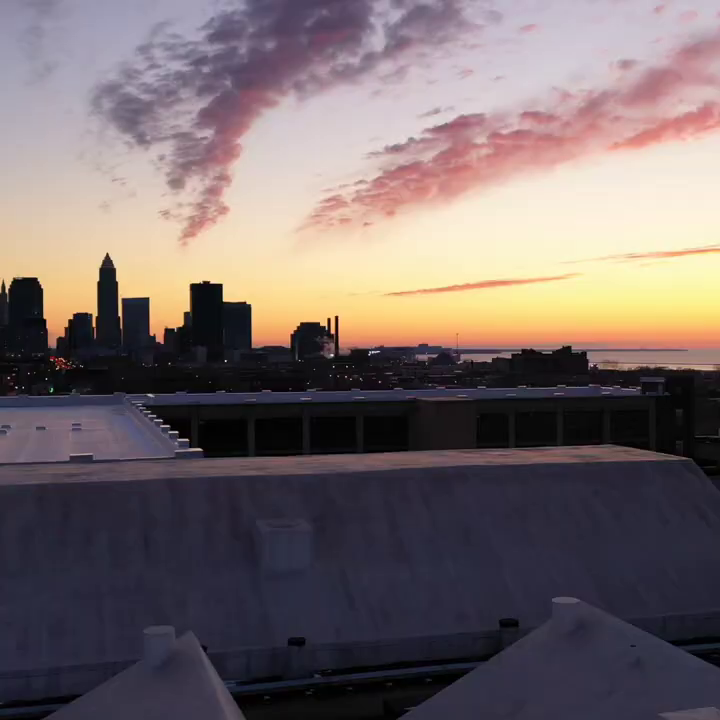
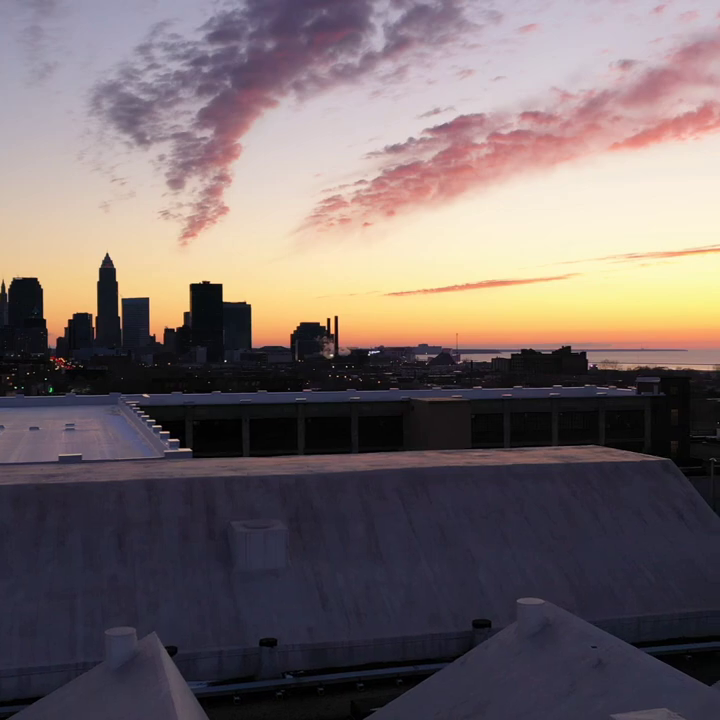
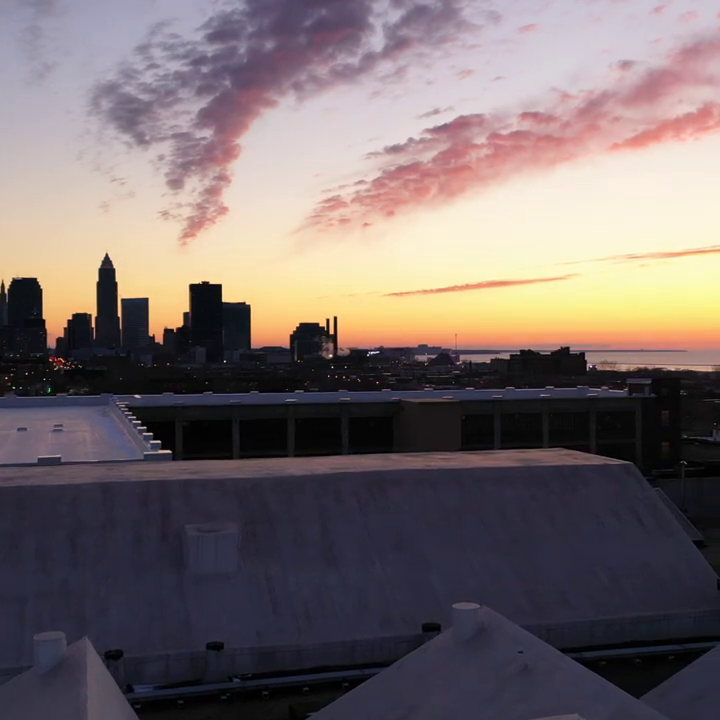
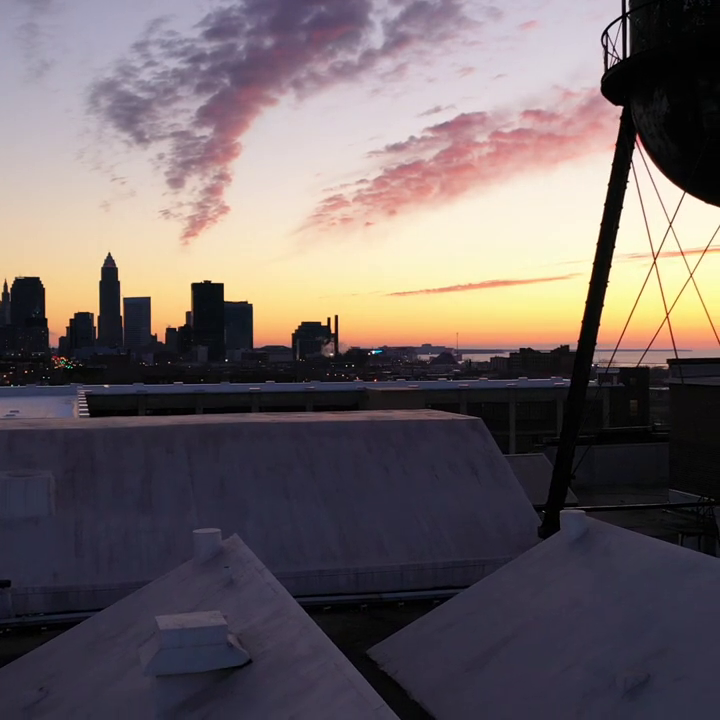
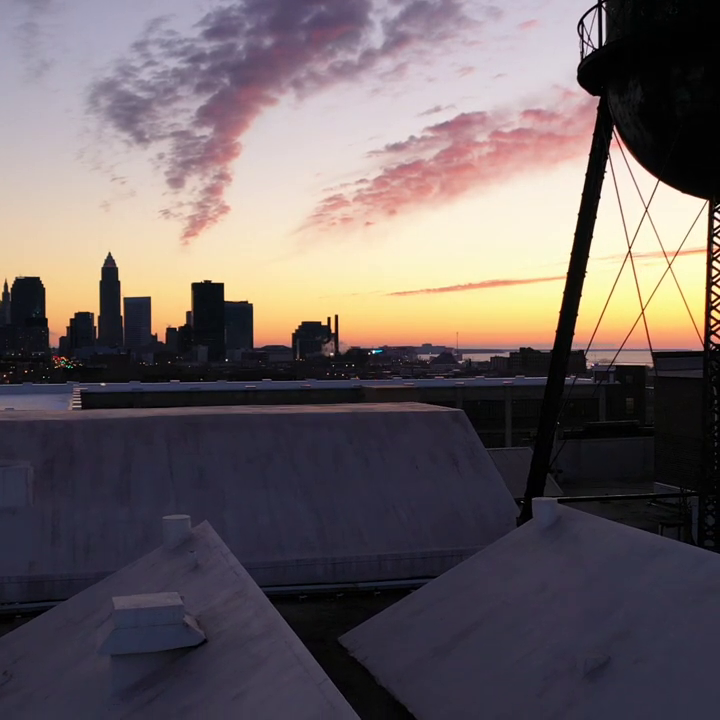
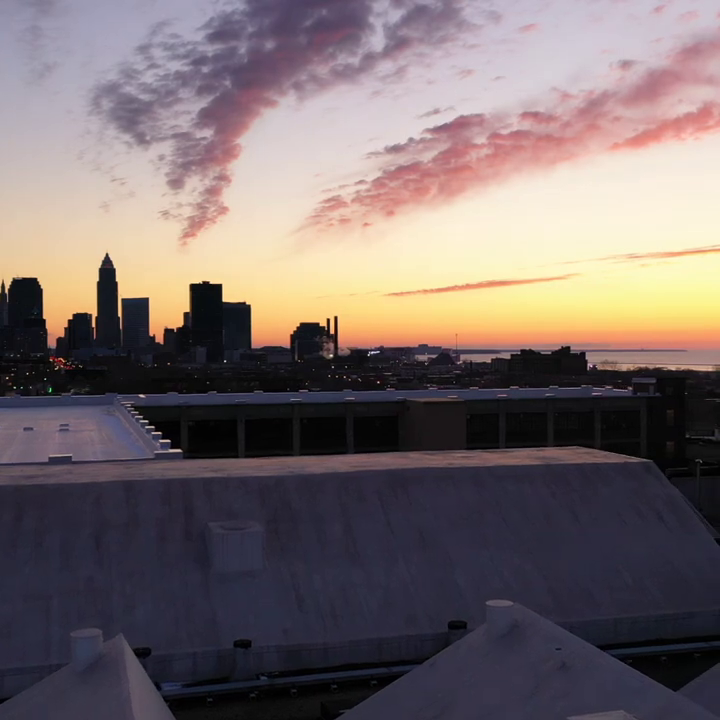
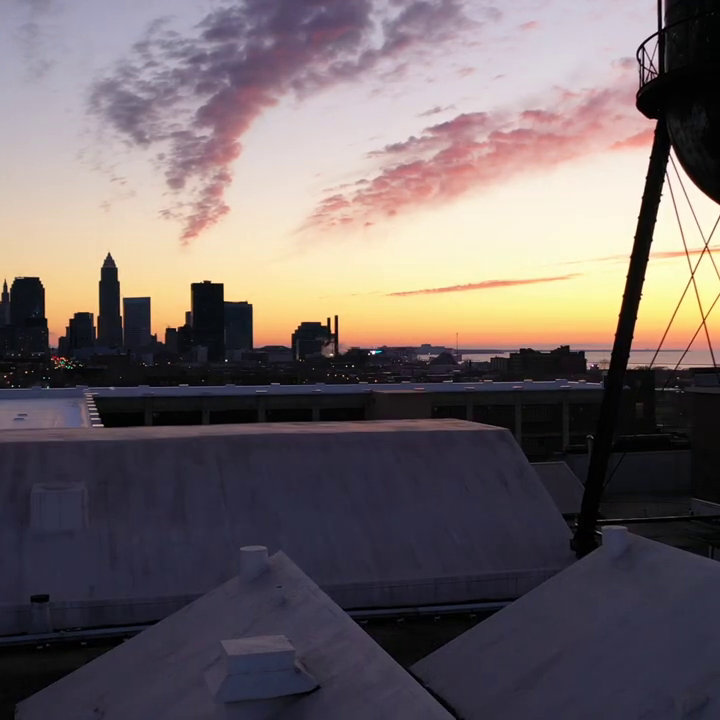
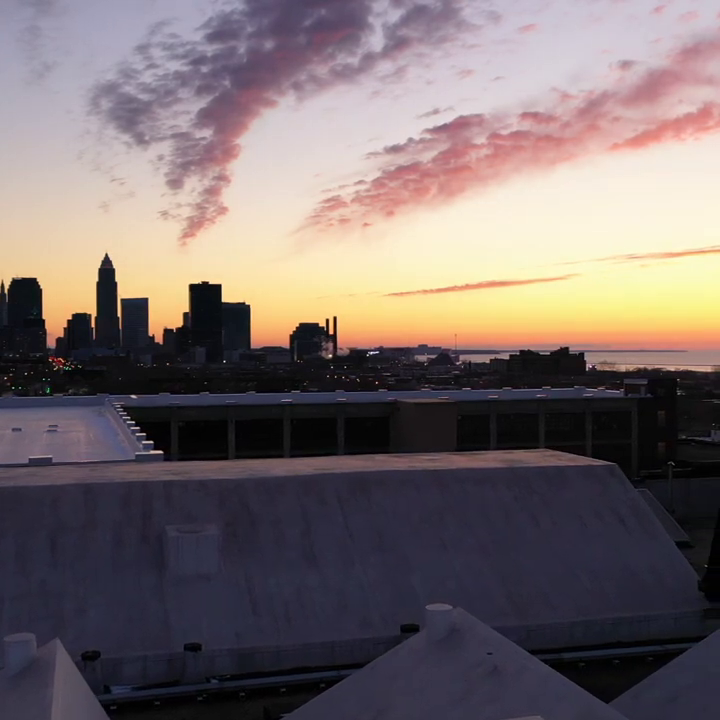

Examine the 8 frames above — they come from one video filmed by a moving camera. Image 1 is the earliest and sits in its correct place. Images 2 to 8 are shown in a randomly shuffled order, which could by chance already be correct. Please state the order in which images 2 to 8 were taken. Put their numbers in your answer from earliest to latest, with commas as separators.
2, 6, 3, 8, 7, 4, 5
